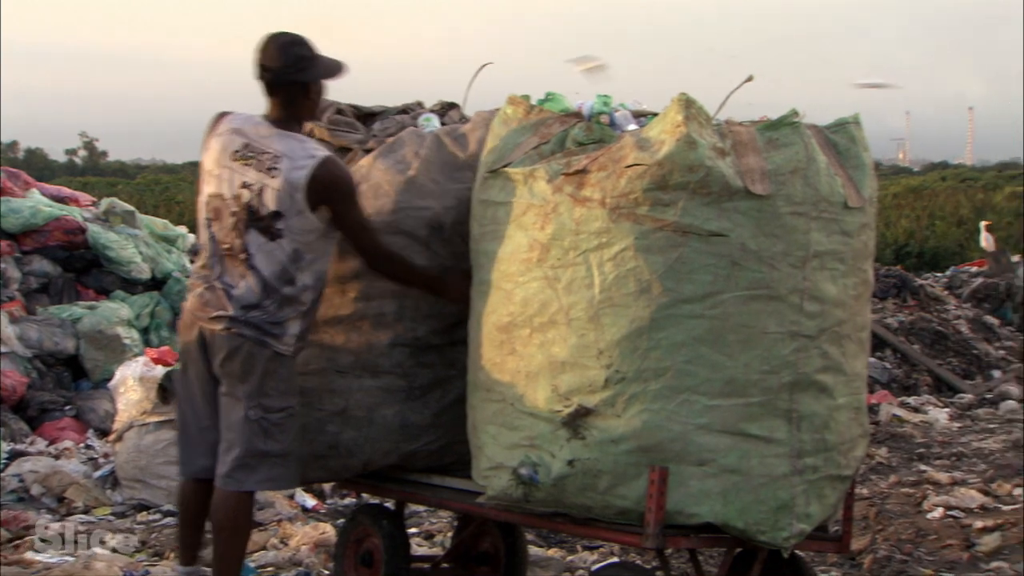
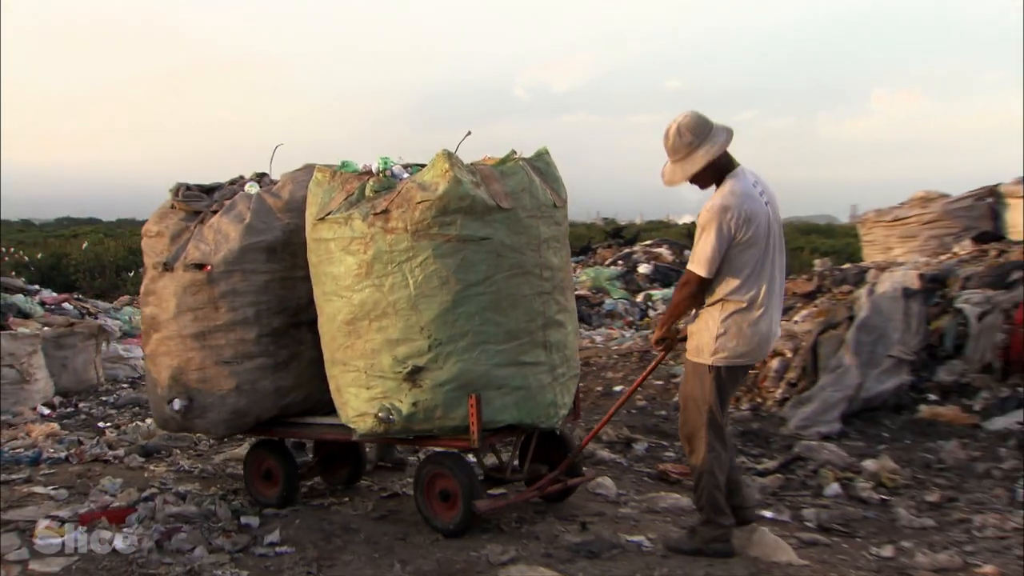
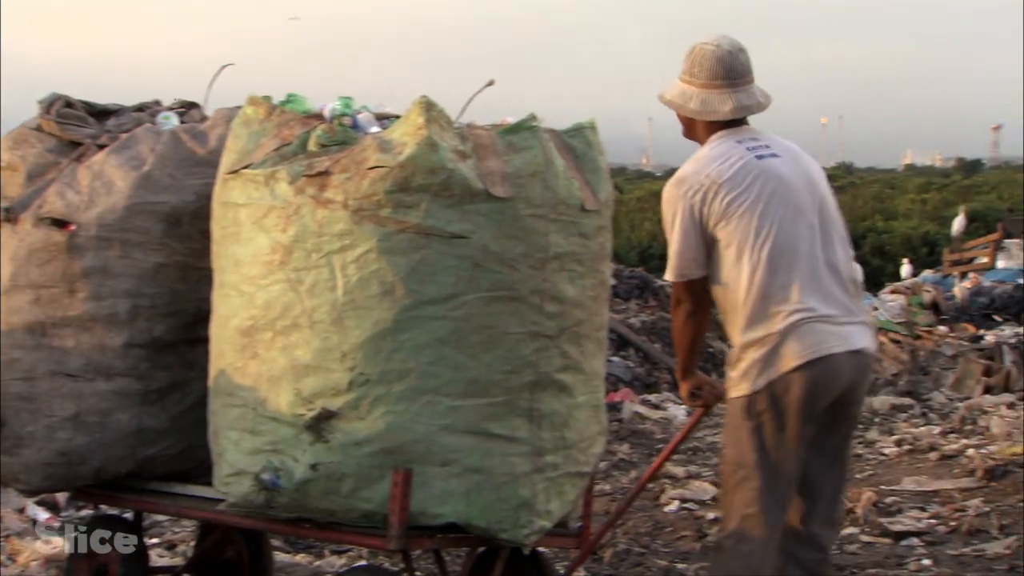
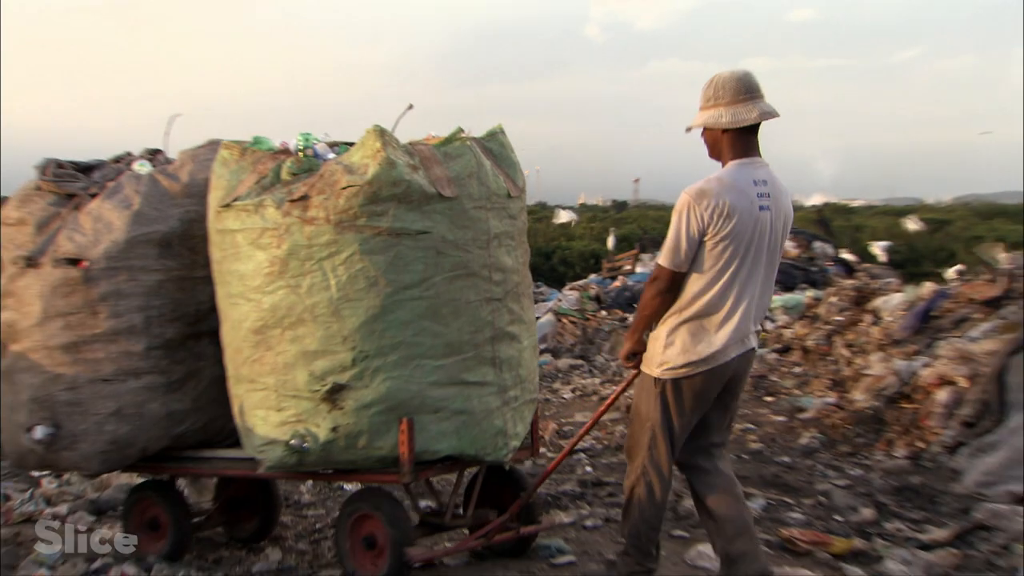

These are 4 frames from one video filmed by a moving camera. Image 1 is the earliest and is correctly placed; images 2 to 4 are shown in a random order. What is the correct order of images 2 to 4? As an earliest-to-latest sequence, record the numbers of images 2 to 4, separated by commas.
3, 4, 2
